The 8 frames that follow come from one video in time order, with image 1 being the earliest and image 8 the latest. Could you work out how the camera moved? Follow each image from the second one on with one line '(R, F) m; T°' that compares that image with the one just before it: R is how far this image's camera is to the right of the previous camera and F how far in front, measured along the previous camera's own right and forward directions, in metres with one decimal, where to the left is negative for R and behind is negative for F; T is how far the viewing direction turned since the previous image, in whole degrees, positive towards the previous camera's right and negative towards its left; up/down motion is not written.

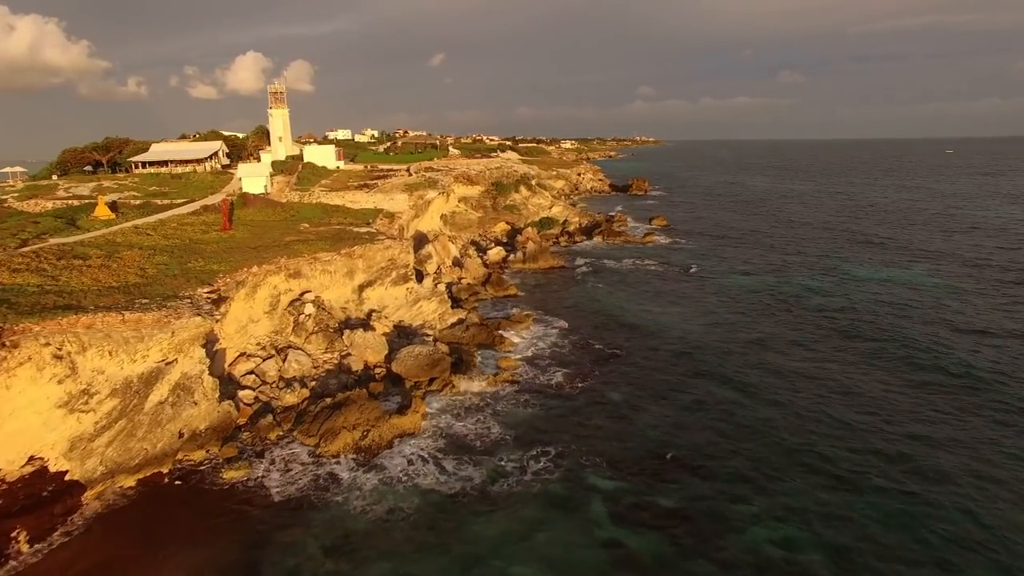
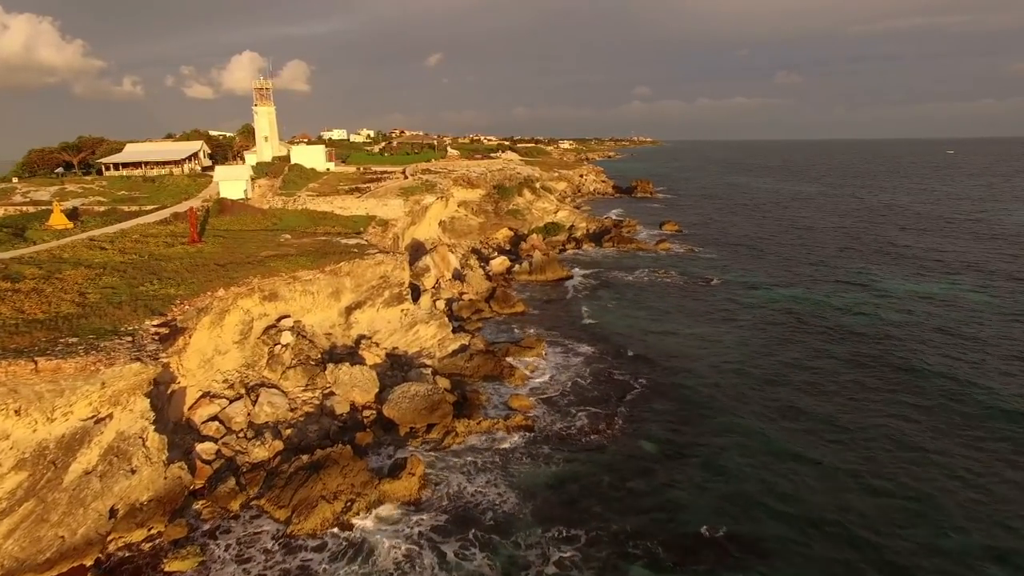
(-0.5, +3.9) m; 0°
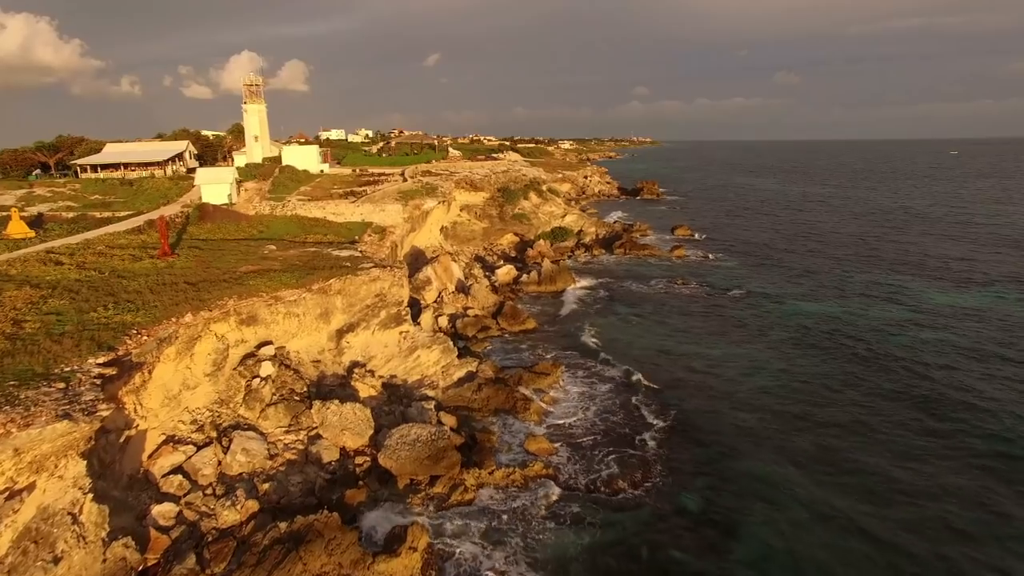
(-0.5, +3.2) m; 0°
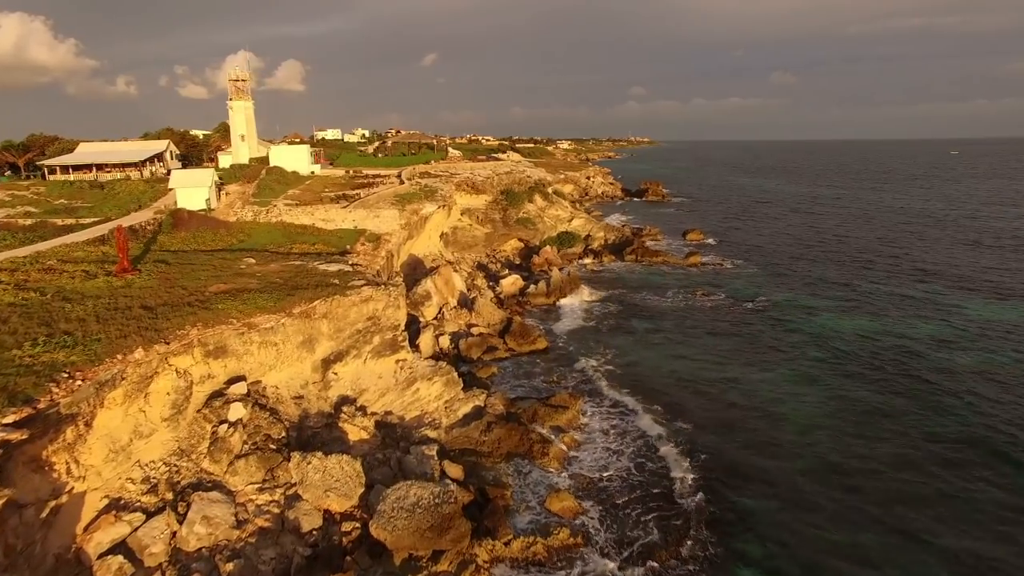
(-0.5, +3.2) m; 0°
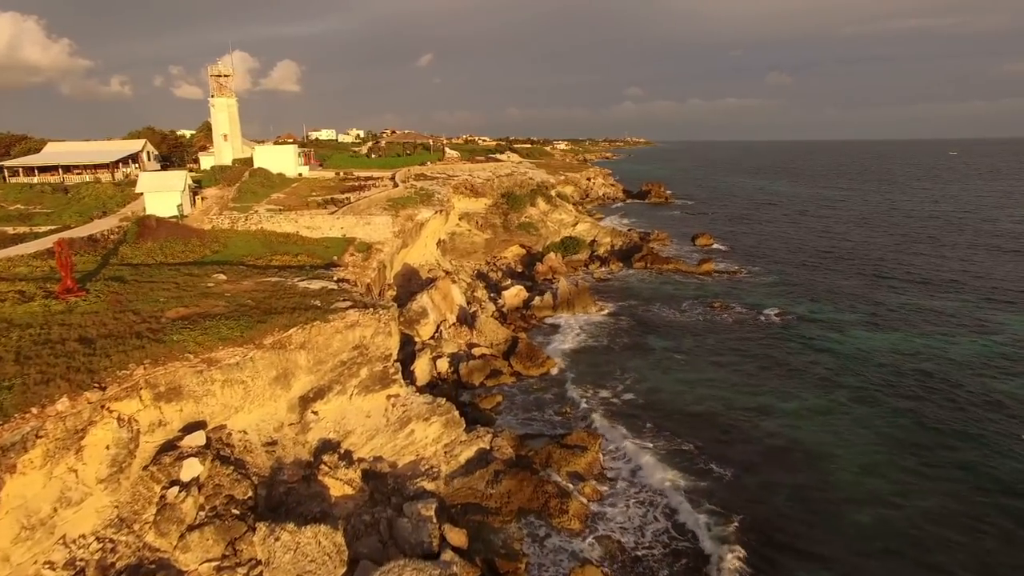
(-0.4, +2.9) m; 0°
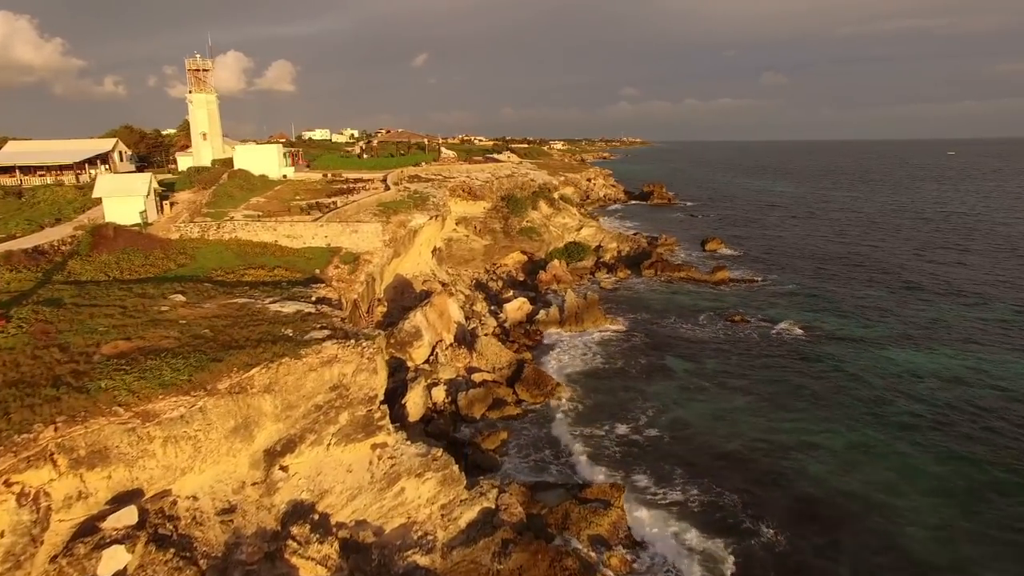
(-0.3, +3.0) m; 0°
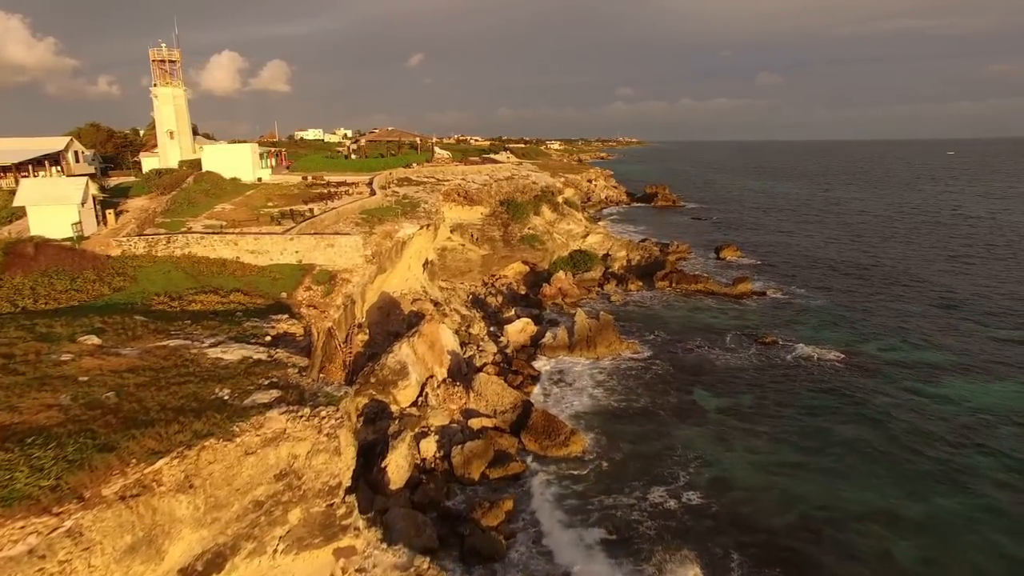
(-0.2, +3.9) m; 0°
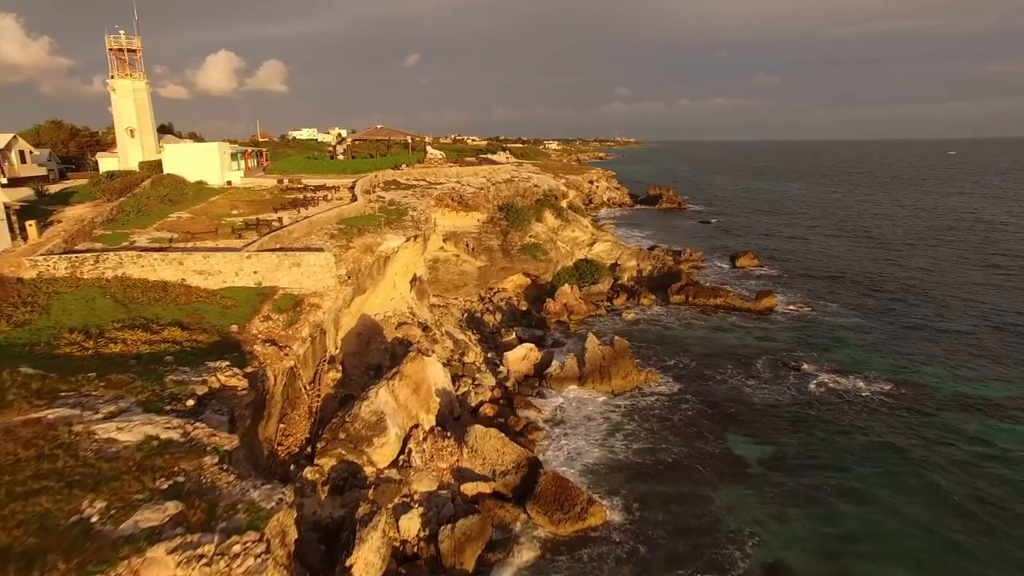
(-0.1, +3.7) m; 0°
